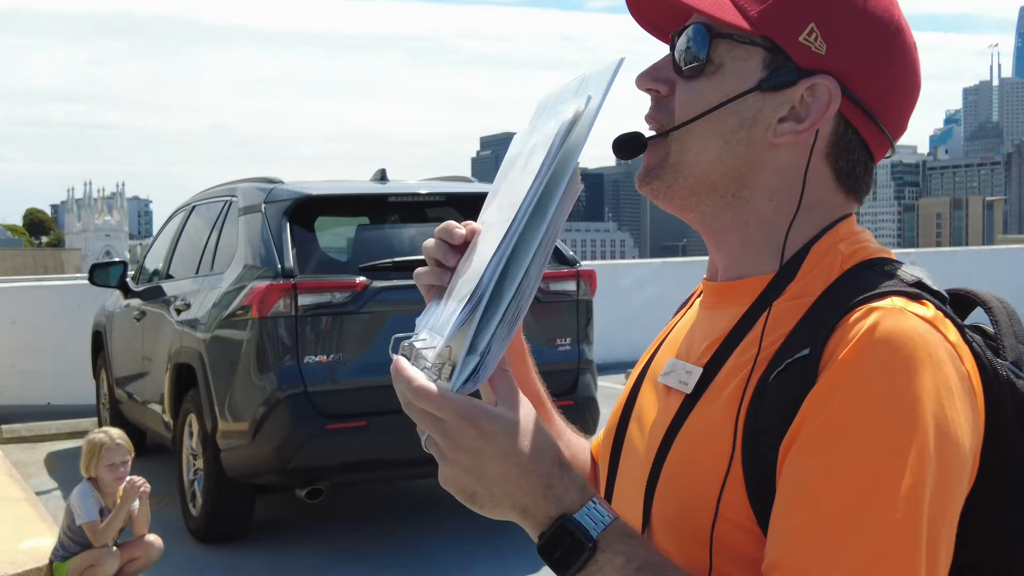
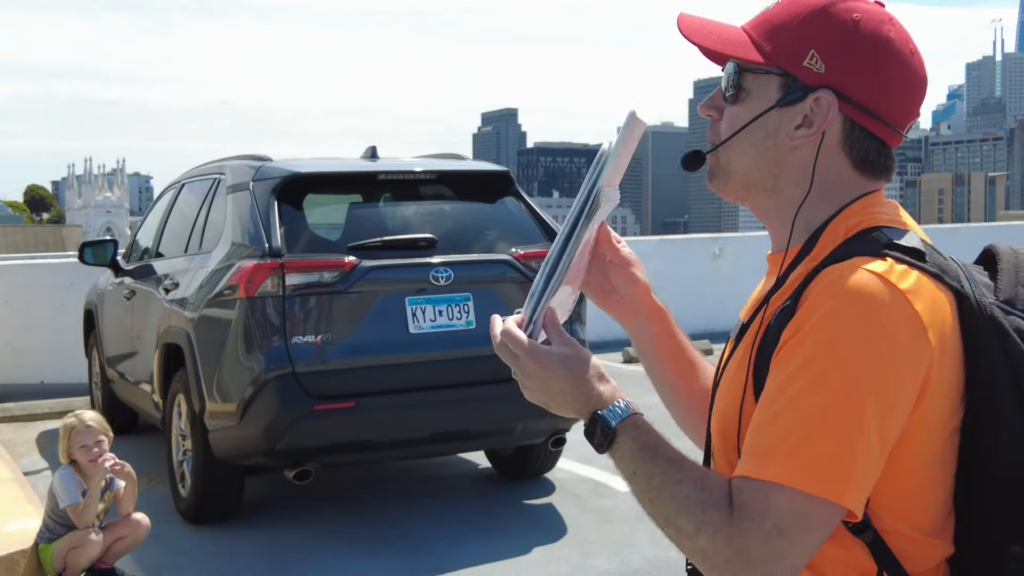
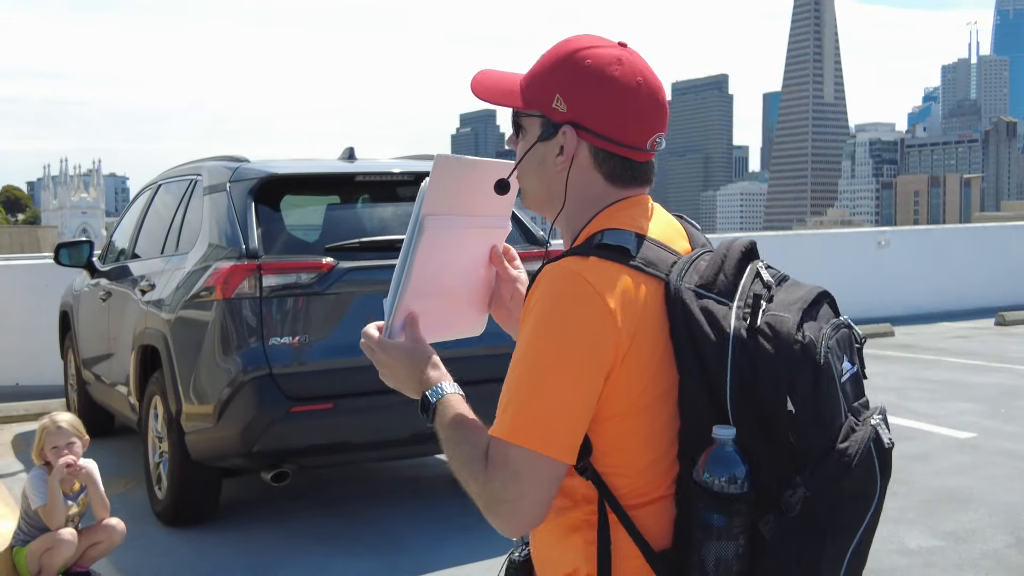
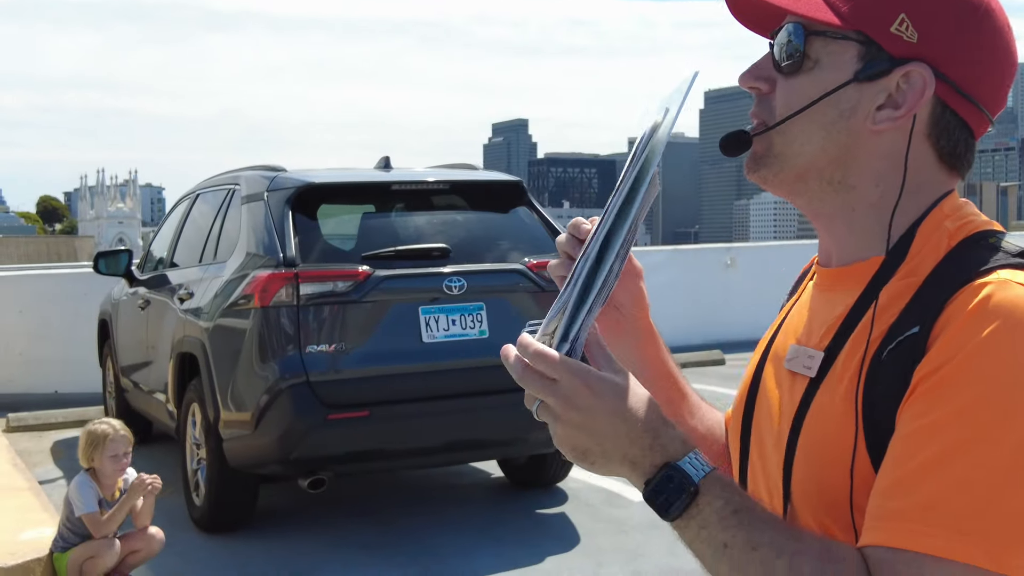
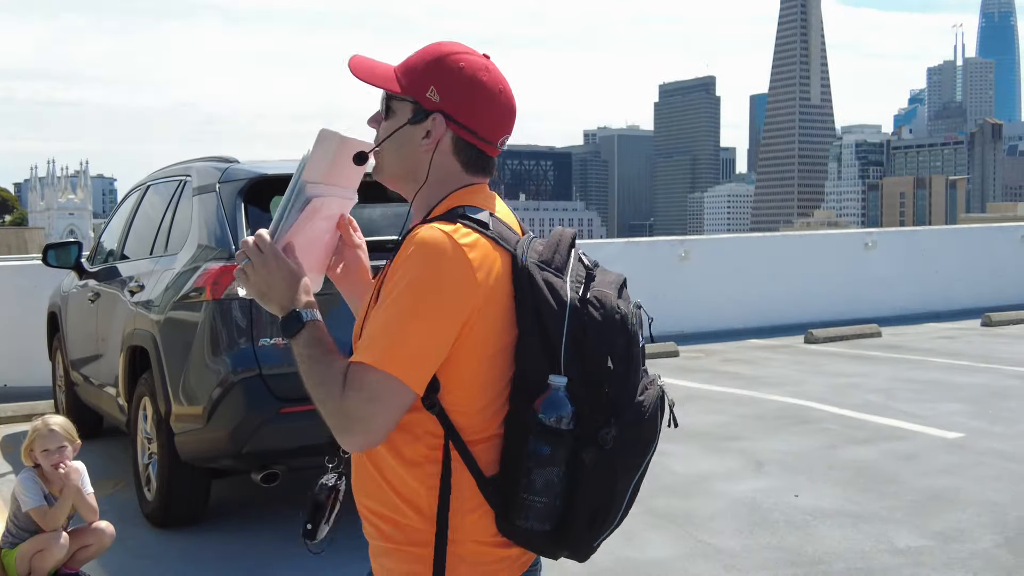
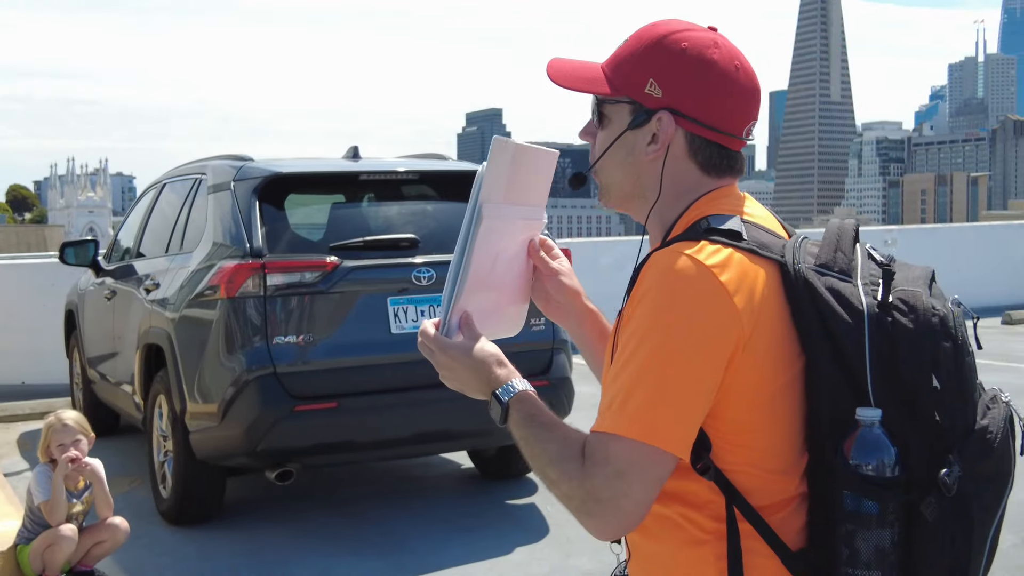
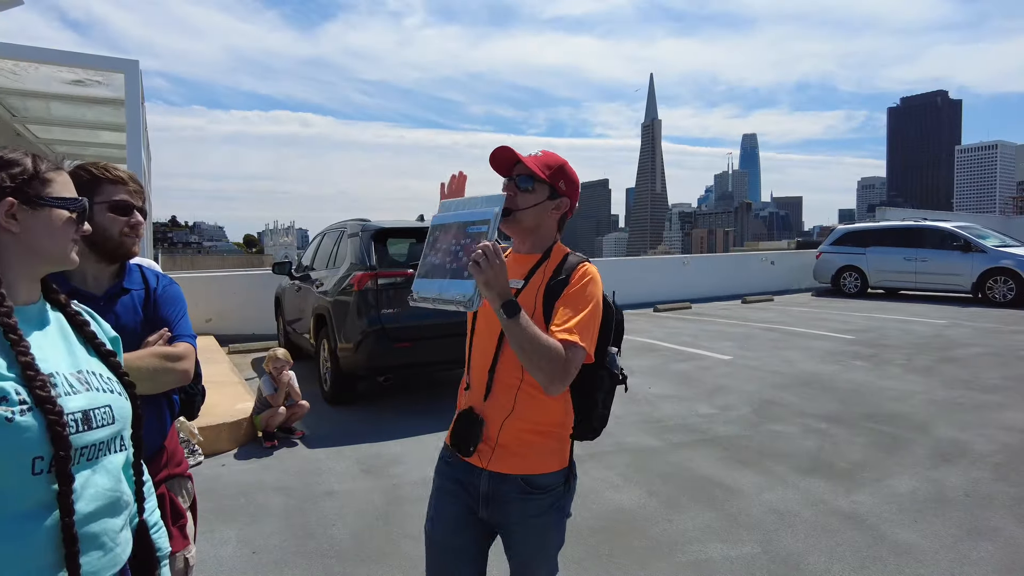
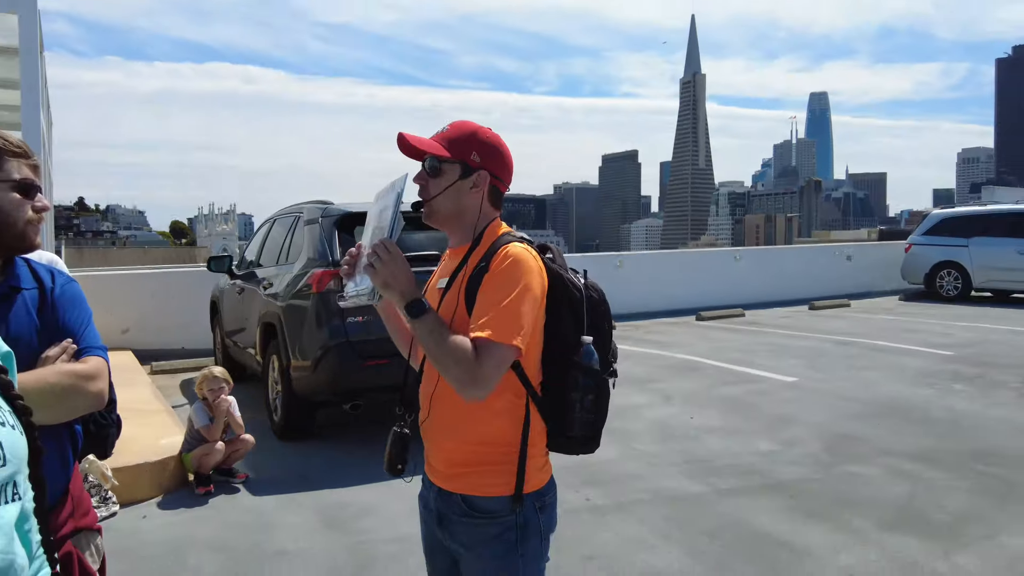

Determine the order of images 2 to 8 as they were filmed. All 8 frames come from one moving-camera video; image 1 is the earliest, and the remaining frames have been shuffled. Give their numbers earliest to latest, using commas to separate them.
4, 2, 6, 3, 5, 8, 7
